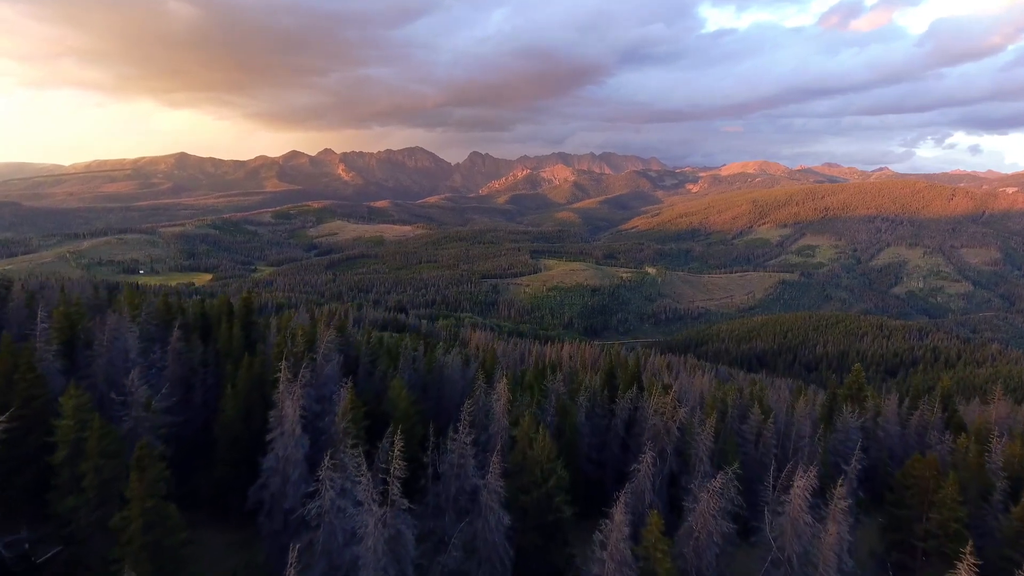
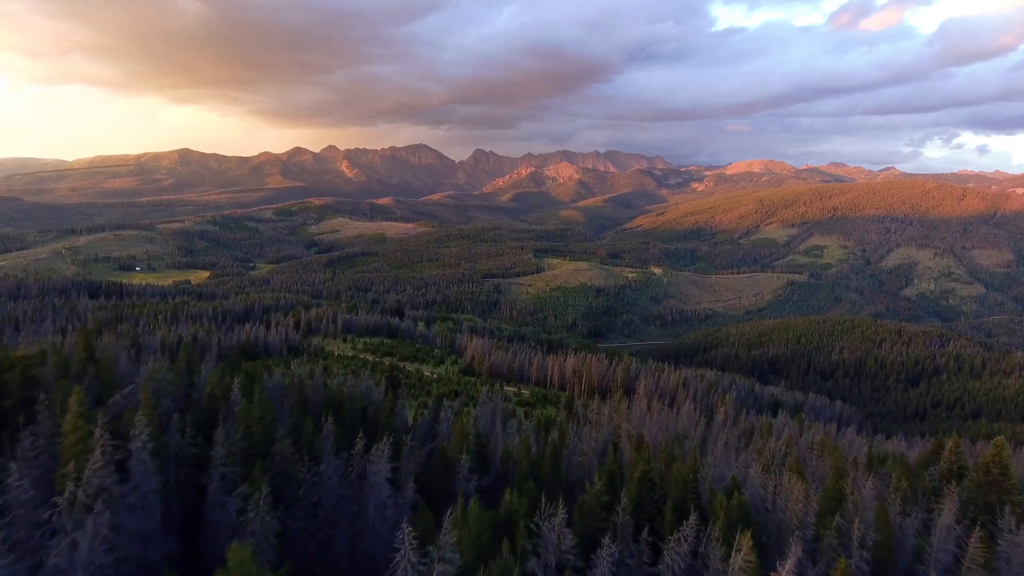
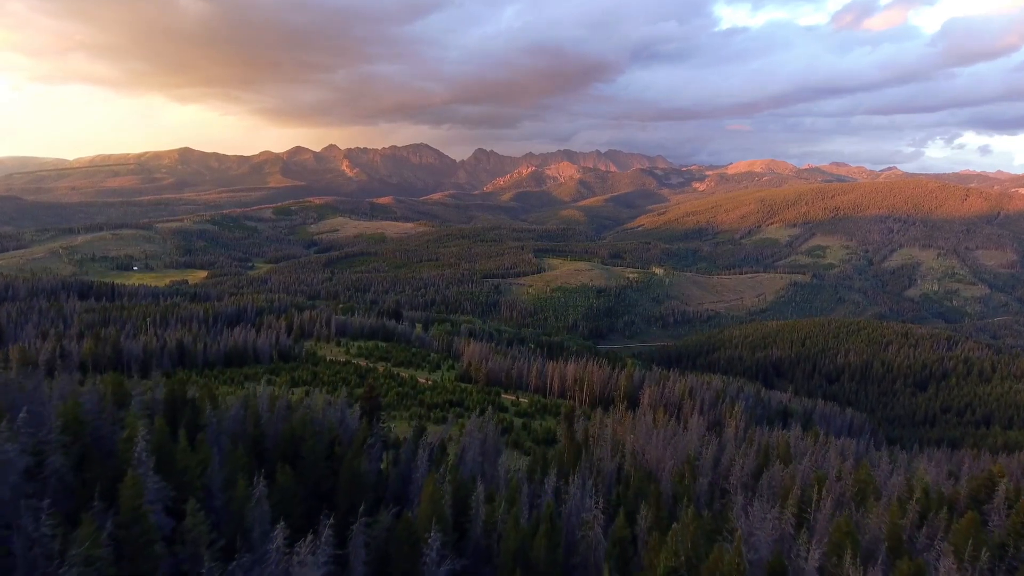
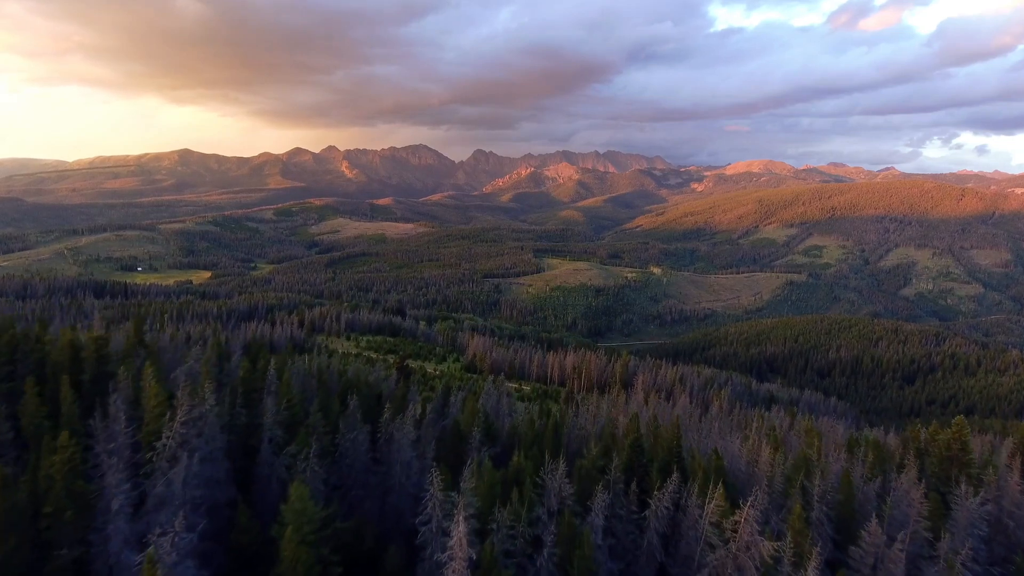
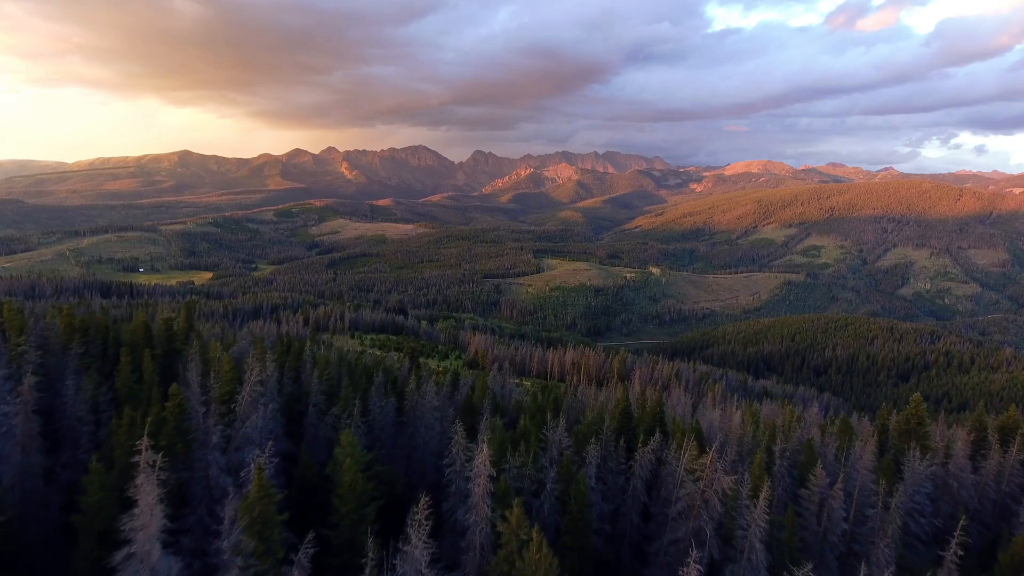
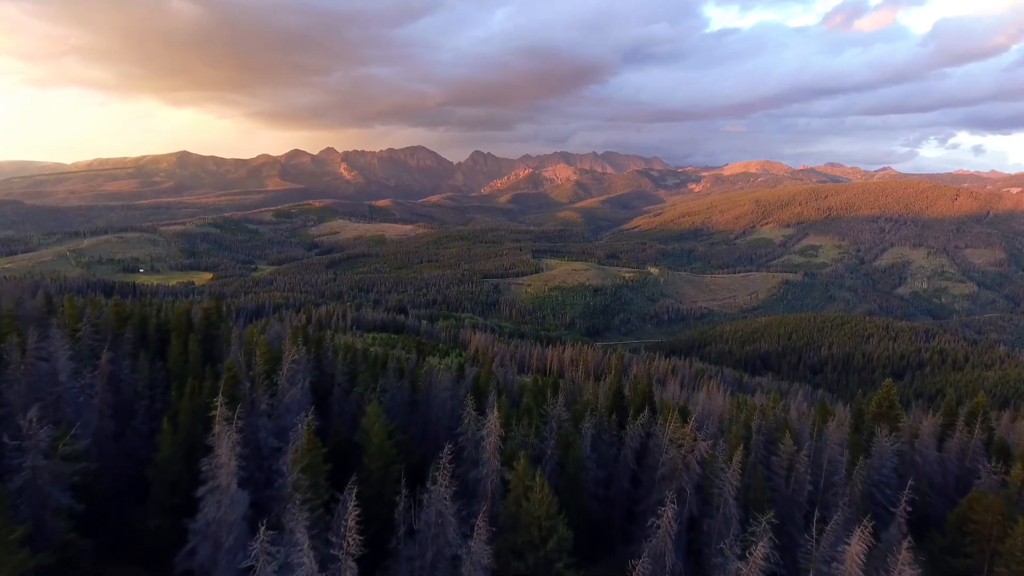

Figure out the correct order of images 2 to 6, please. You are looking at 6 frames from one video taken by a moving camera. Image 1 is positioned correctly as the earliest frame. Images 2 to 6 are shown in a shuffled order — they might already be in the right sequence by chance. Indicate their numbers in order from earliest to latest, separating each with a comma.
6, 5, 4, 2, 3
